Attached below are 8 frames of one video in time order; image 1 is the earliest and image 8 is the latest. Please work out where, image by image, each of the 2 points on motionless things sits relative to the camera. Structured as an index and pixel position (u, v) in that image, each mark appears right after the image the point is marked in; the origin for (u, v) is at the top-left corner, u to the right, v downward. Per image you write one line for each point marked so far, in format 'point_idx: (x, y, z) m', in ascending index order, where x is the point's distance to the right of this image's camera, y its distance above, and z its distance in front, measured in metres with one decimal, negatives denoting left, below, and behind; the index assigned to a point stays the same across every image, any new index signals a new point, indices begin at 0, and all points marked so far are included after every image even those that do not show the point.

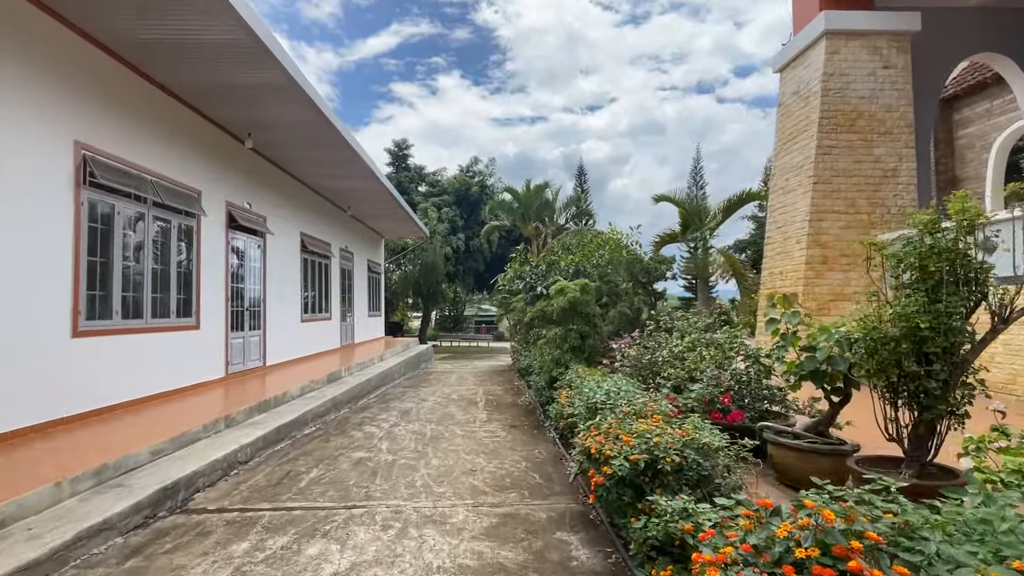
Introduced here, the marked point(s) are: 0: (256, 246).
0: (-4.3, +0.7, +8.1) m
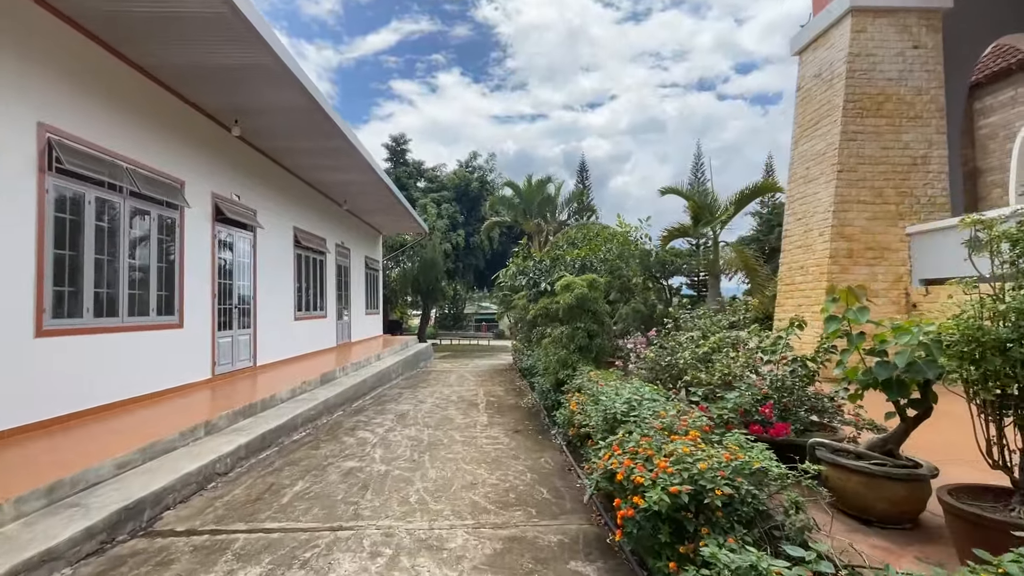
0: (-4.3, +0.8, +7.7) m
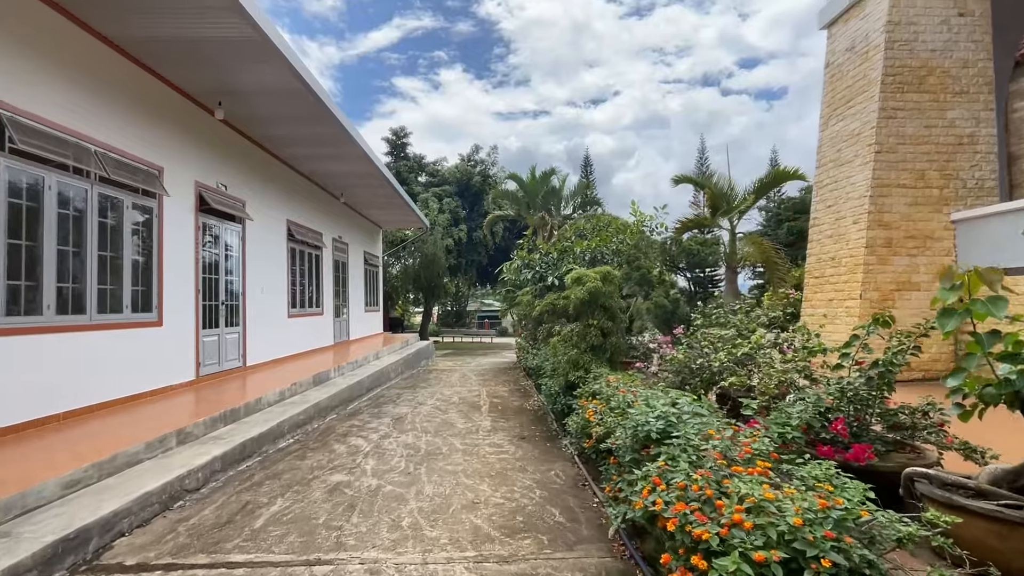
0: (-4.2, +0.8, +7.3) m
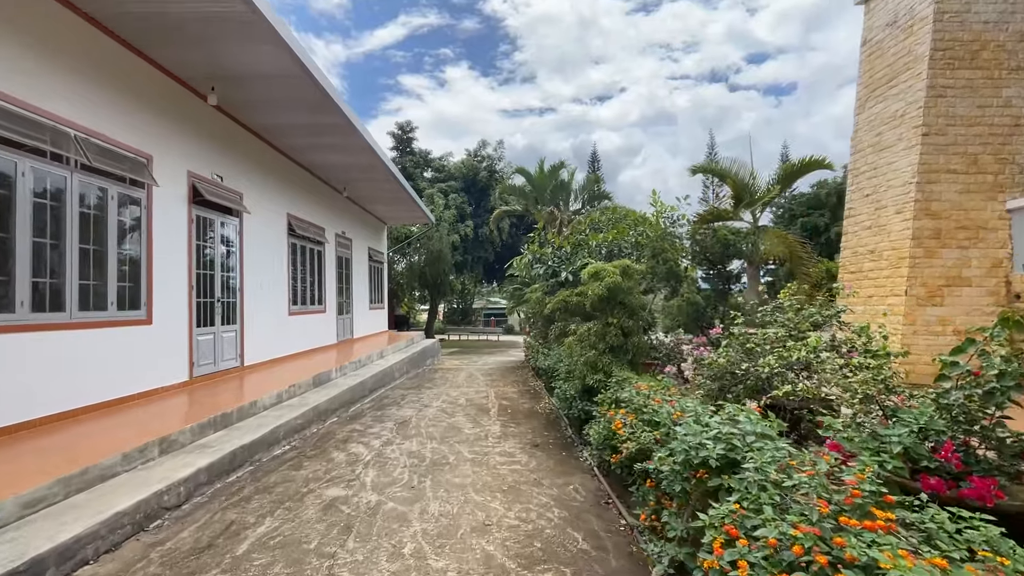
0: (-4.1, +0.9, +6.9) m
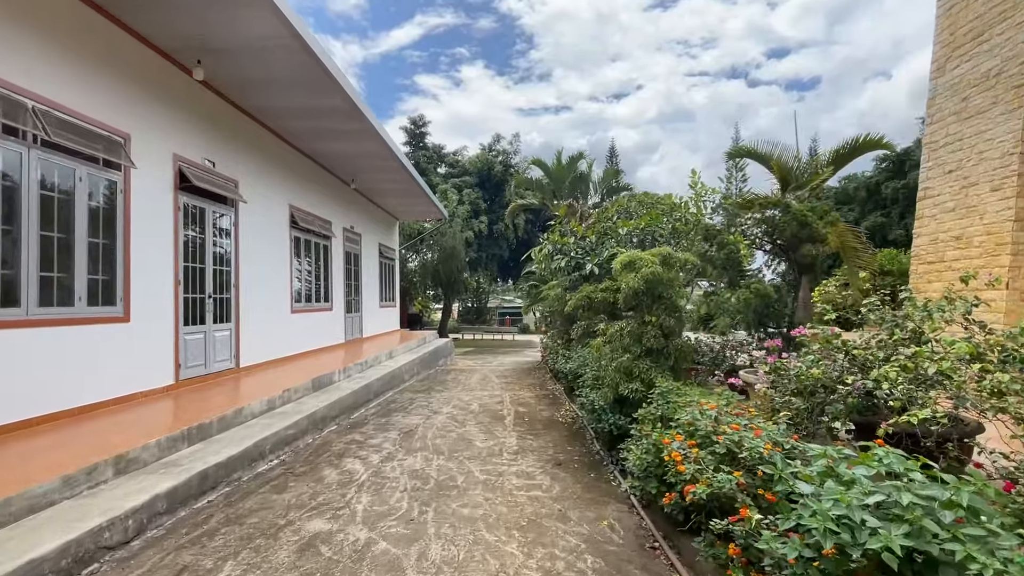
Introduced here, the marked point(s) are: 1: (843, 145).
0: (-3.8, +0.9, +6.4) m
1: (+4.5, +1.9, +6.4) m
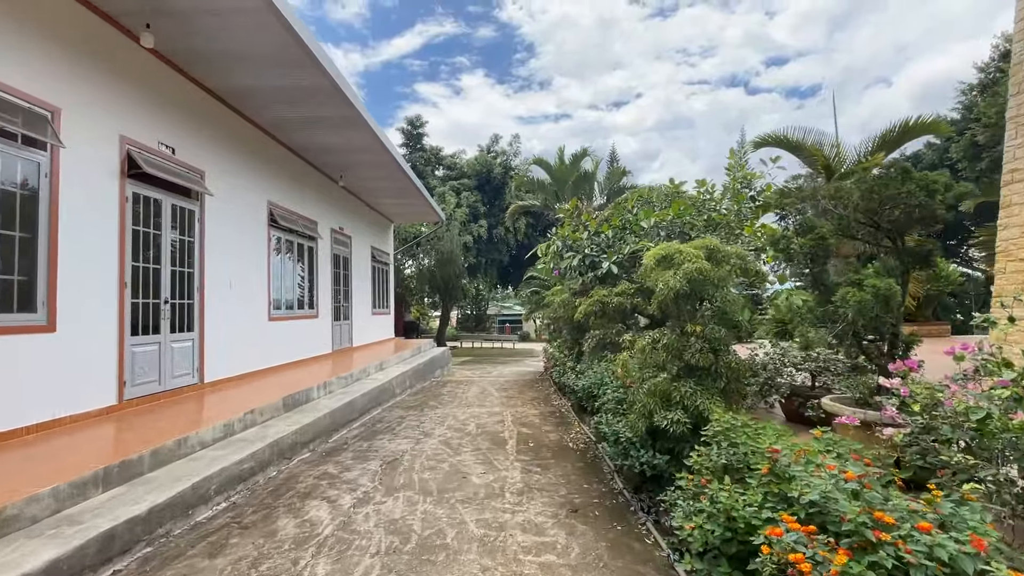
0: (-3.8, +0.9, +5.6) m
1: (+4.5, +1.9, +5.7) m
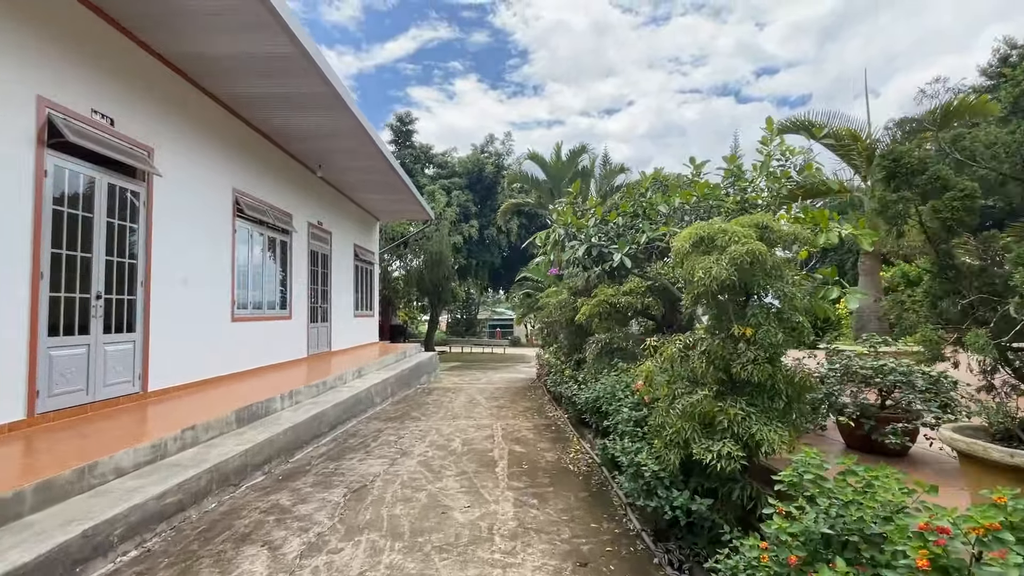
0: (-3.9, +1.0, +4.9) m
1: (+4.4, +1.9, +5.1) m
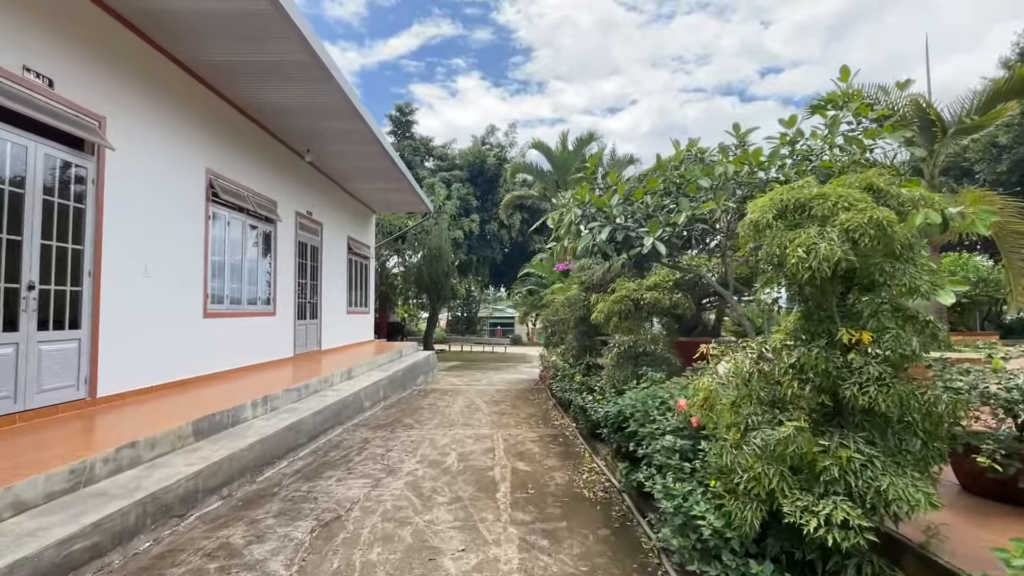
0: (-3.8, +1.1, +4.2) m
1: (+4.5, +1.9, +4.4) m
